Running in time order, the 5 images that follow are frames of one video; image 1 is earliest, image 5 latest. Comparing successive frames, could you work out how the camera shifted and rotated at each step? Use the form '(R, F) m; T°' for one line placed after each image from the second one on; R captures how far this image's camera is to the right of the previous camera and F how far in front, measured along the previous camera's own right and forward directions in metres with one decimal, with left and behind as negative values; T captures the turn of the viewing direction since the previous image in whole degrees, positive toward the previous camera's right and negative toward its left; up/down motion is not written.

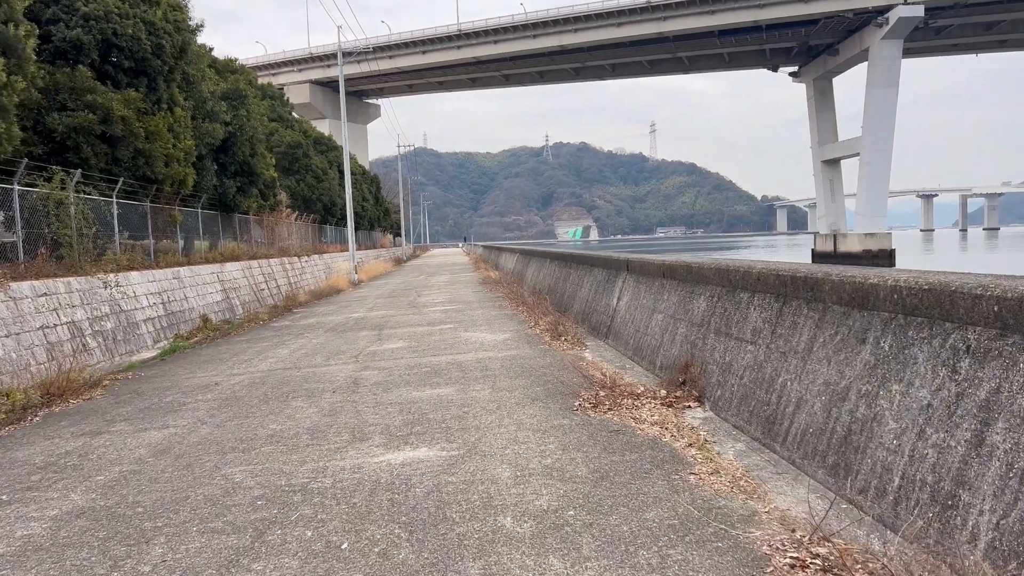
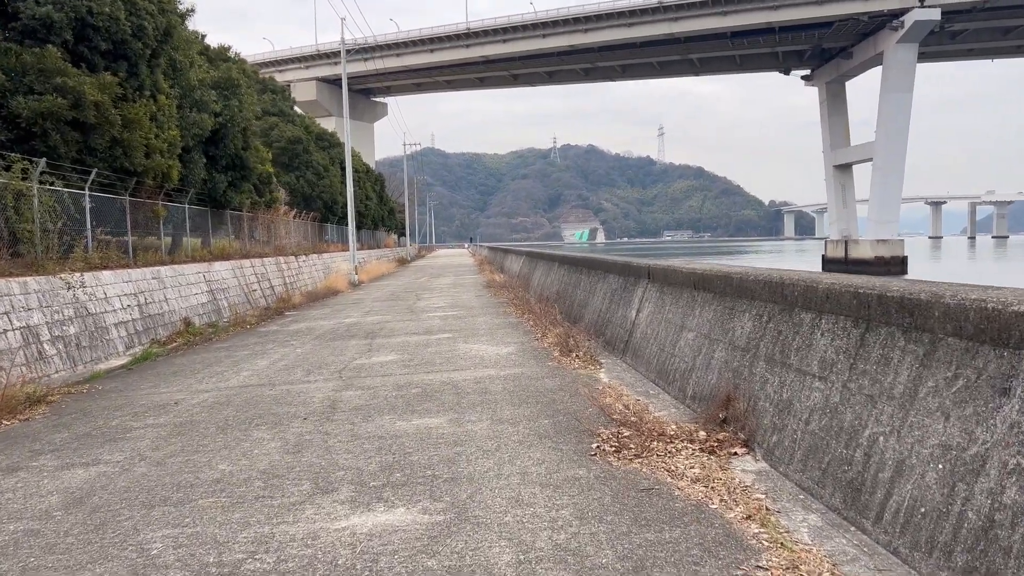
(0.0, +1.0) m; 0°
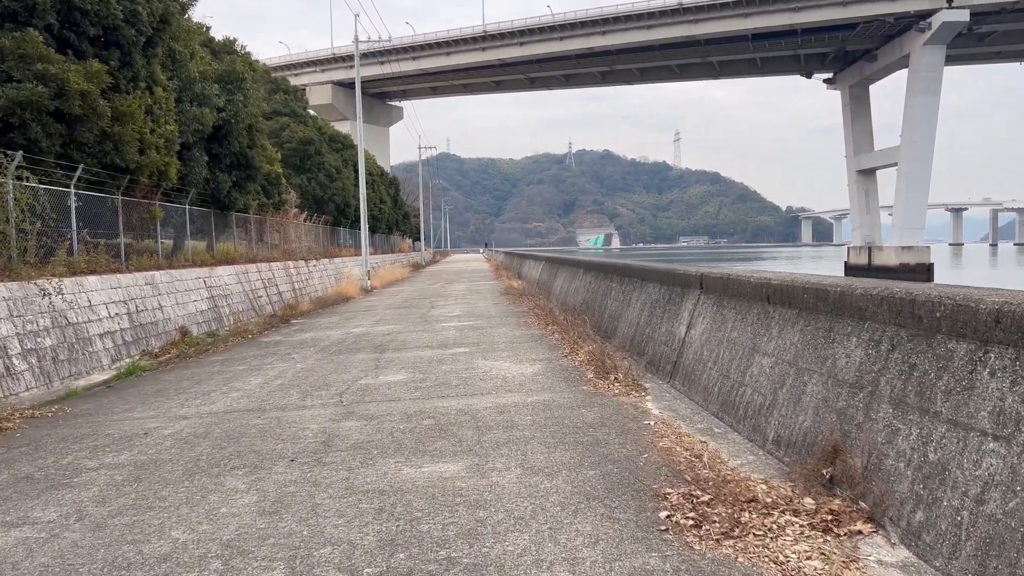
(-0.1, +1.1) m; -1°
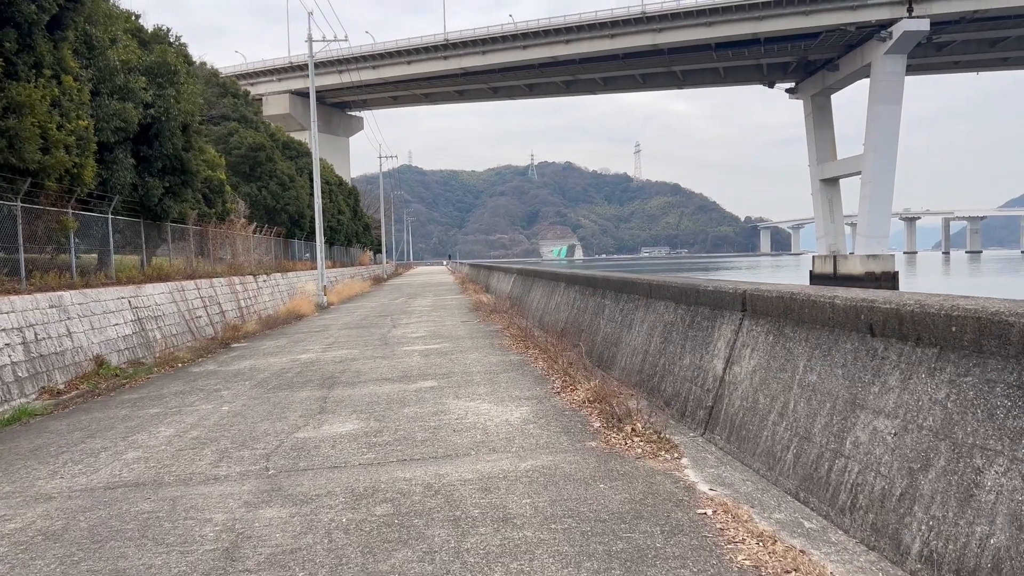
(-0.1, +1.6) m; +3°
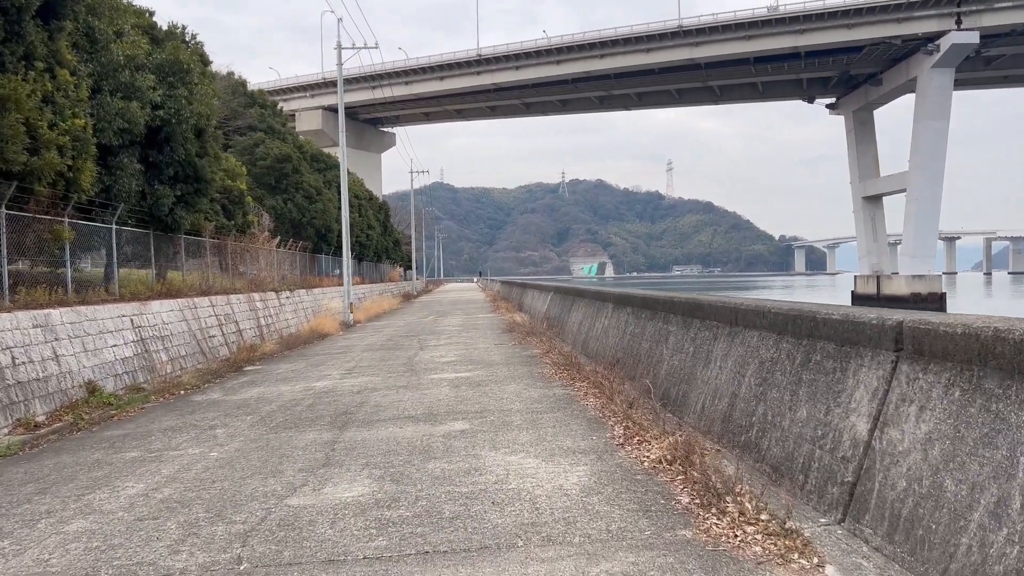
(-0.2, +1.3) m; -2°
